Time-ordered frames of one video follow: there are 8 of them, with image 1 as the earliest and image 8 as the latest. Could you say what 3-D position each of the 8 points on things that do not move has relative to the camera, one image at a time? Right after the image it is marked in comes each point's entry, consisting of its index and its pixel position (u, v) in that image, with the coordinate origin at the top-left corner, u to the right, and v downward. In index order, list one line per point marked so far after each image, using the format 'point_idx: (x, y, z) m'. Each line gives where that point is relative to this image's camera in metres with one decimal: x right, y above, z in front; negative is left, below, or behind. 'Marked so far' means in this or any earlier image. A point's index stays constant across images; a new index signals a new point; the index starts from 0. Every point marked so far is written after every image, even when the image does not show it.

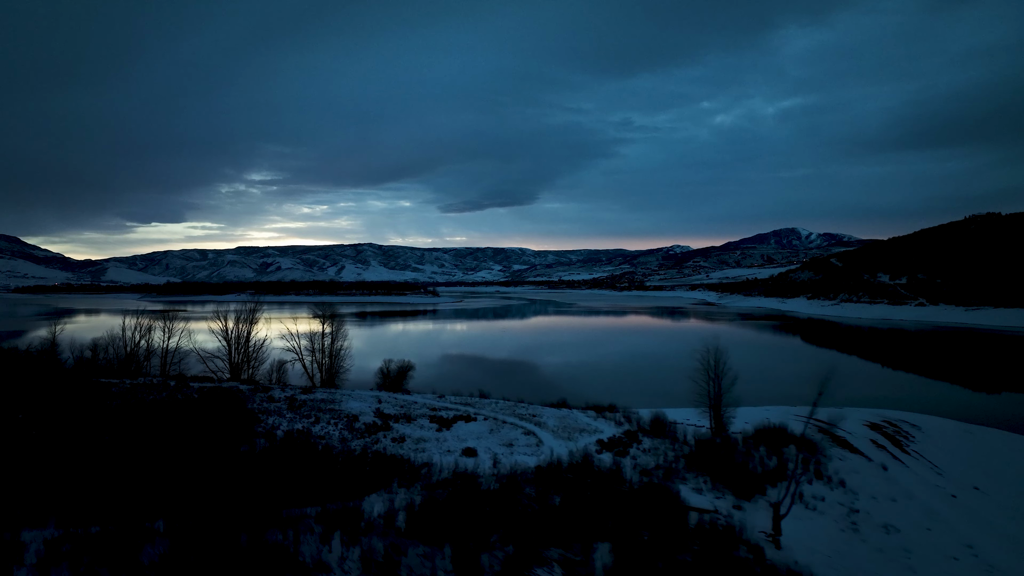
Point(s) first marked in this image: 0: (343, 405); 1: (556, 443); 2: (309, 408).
0: (-5.3, -3.7, +14.7) m
1: (+1.1, -4.0, +11.9) m
2: (-6.2, -3.7, +14.1) m
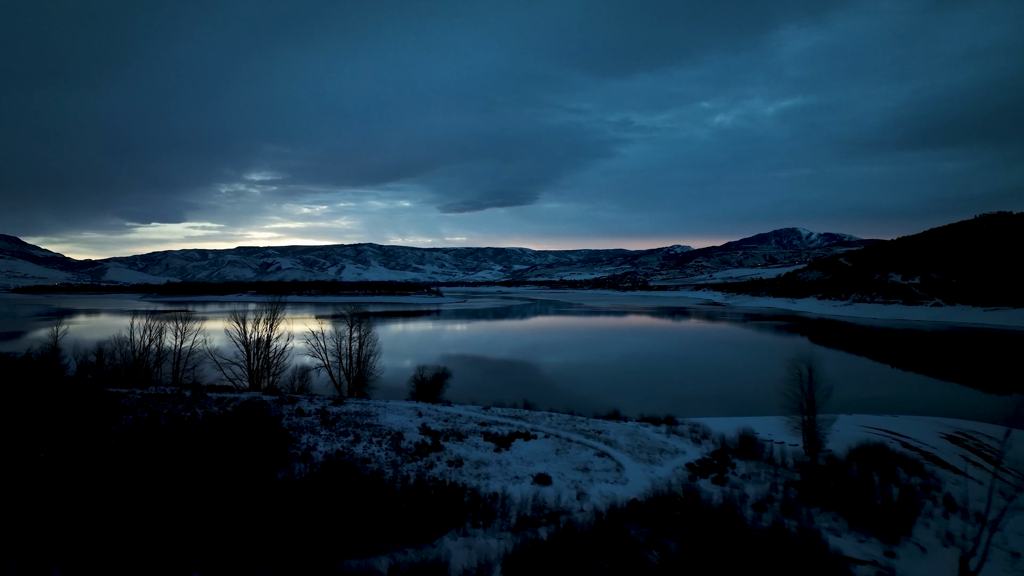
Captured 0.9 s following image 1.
0: (-3.7, -3.7, +13.1) m
1: (+2.8, -3.9, +10.3) m
2: (-4.5, -3.7, +12.5) m
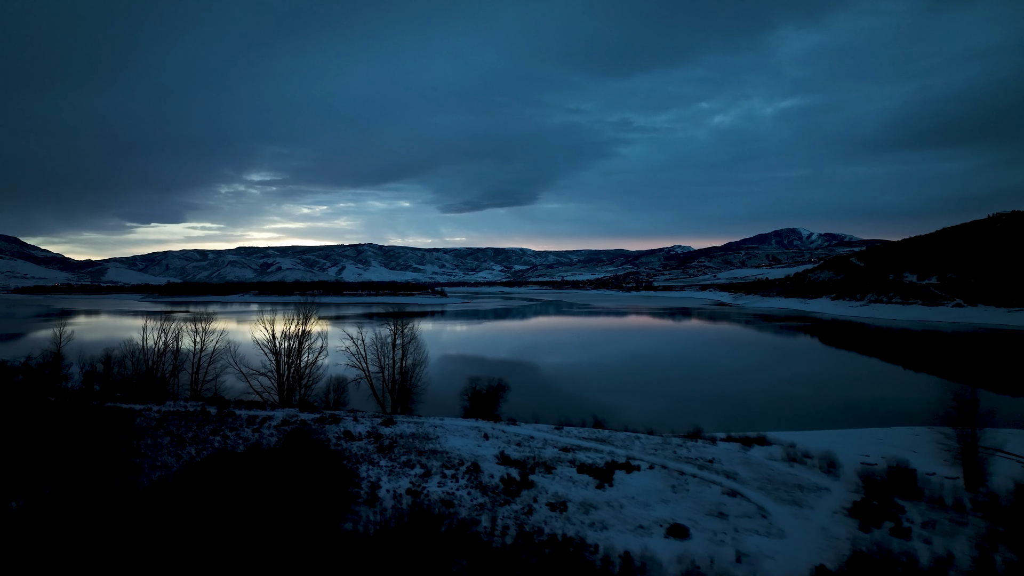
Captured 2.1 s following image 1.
0: (-1.6, -3.7, +11.1) m
1: (+4.9, -4.0, +8.3) m
2: (-2.4, -3.7, +10.5) m
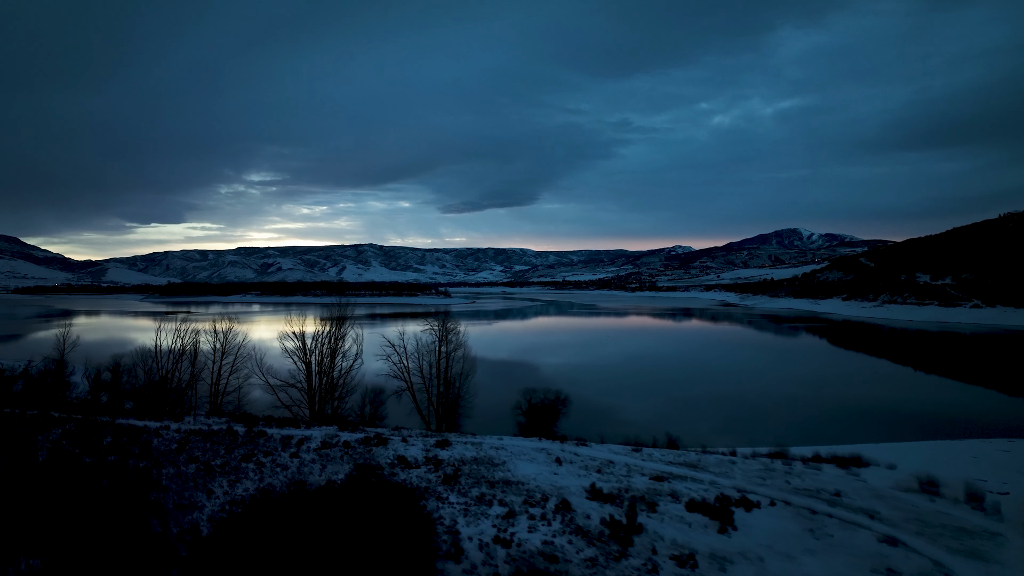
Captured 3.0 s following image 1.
0: (+0.1, -3.8, +9.4) m
1: (+6.6, -4.0, +6.6) m
2: (-0.8, -3.7, +8.9) m
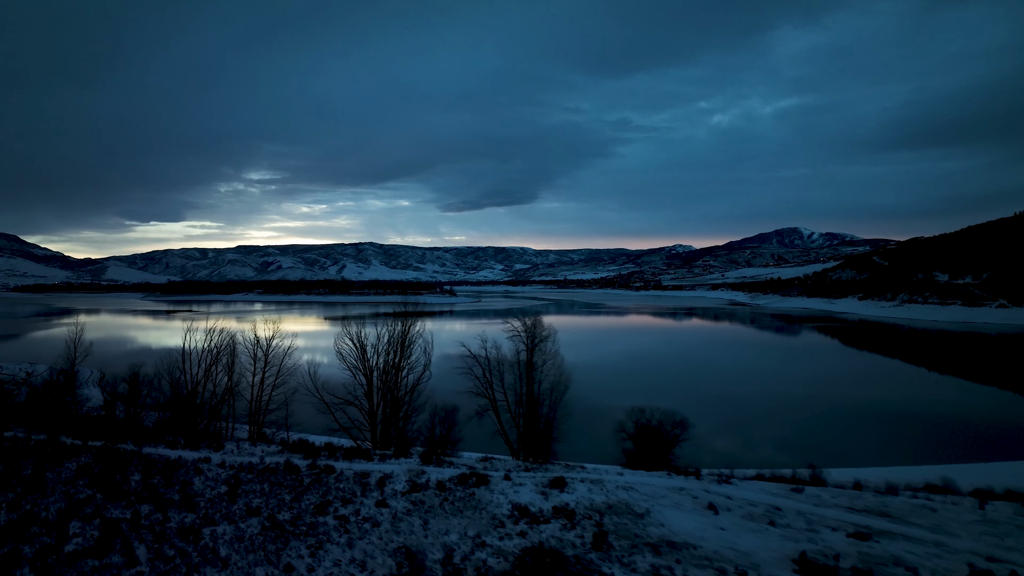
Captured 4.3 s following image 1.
0: (+2.5, -3.7, +7.2) m
1: (+9.0, -4.0, +4.4) m
2: (+1.7, -3.7, +6.7) m
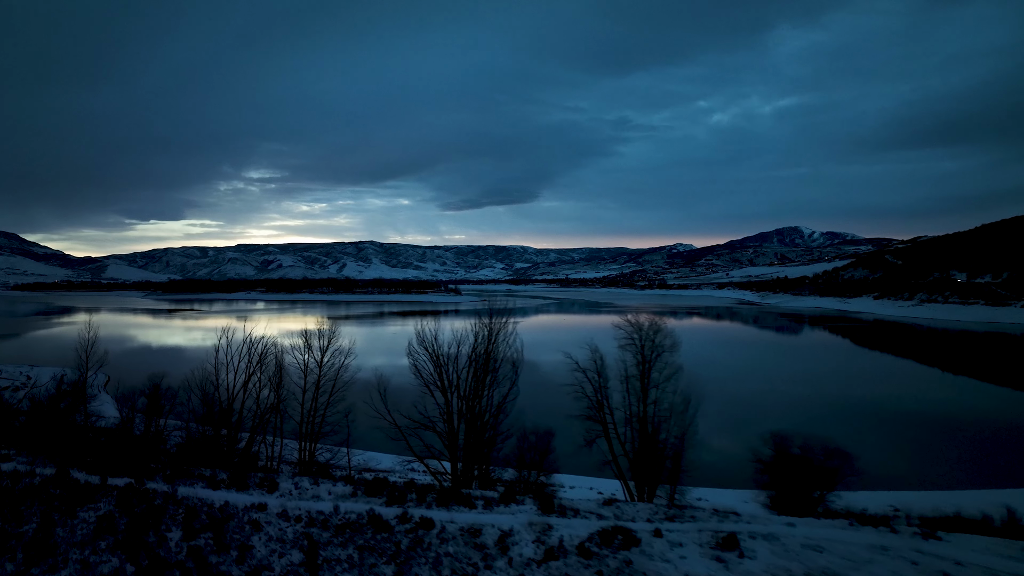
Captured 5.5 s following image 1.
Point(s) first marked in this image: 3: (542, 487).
0: (+4.7, -3.7, +5.2) m
1: (+11.2, -4.0, +2.4) m
2: (+3.9, -3.6, +4.6) m
3: (+0.6, -3.6, +9.0) m
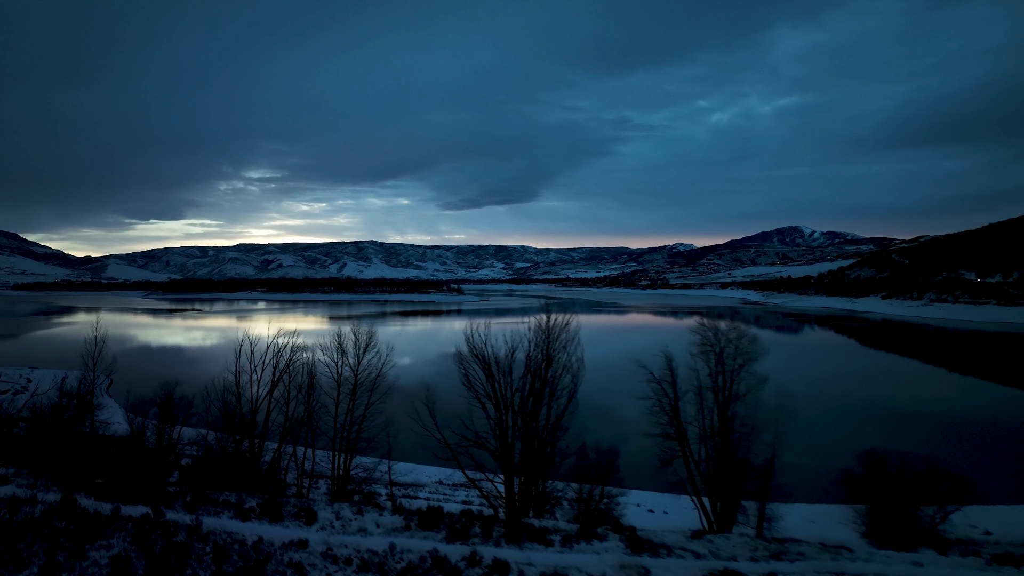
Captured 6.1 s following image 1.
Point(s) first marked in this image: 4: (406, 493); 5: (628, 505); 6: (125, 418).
0: (+5.8, -3.7, +4.2) m
1: (+12.3, -4.0, +1.4) m
2: (+4.9, -3.6, +3.6) m
3: (+1.7, -3.6, +8.0) m
4: (-2.3, -3.5, +8.6) m
5: (+1.9, -3.6, +8.9) m
6: (-11.8, -3.5, +13.8) m
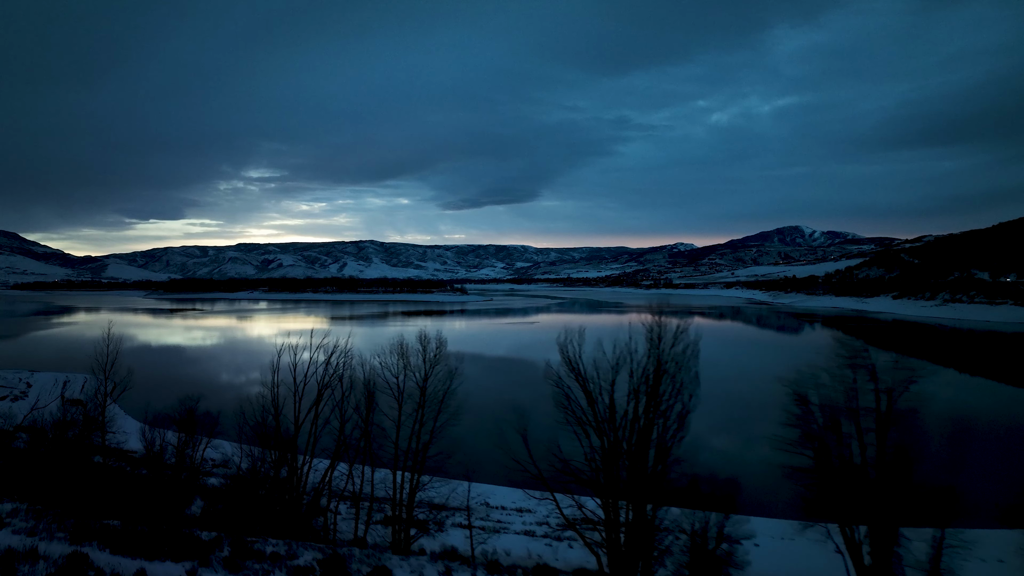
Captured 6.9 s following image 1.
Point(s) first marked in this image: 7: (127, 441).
0: (+7.3, -3.7, +2.8) m
1: (+13.7, -4.0, 0.0) m
2: (+6.4, -3.7, +2.2) m
3: (+3.1, -3.7, +6.6) m
4: (-0.8, -3.5, +7.2) m
5: (+3.4, -3.6, +7.5) m
6: (-10.3, -3.5, +12.3) m
7: (-10.1, -3.6, +11.7) m
